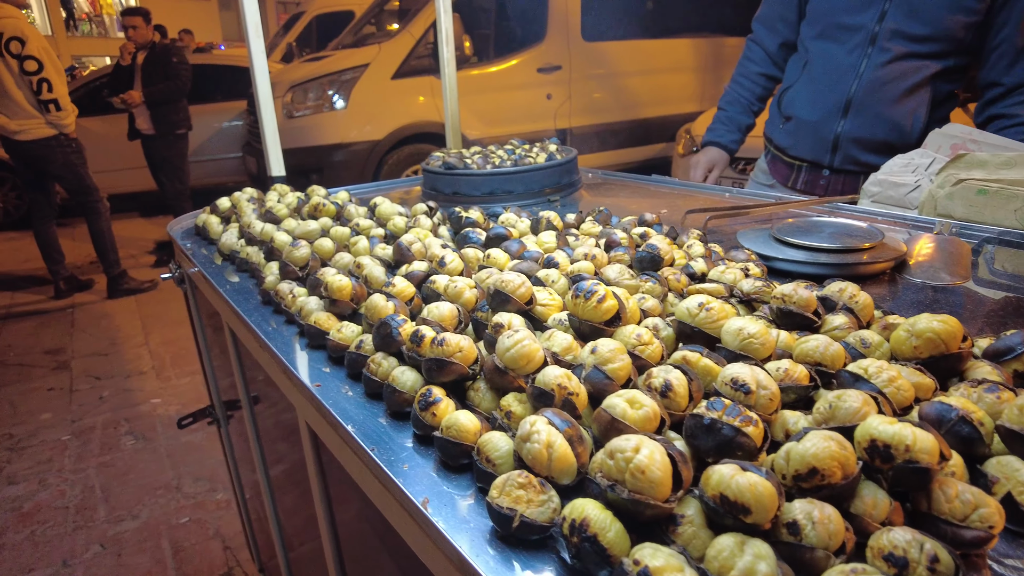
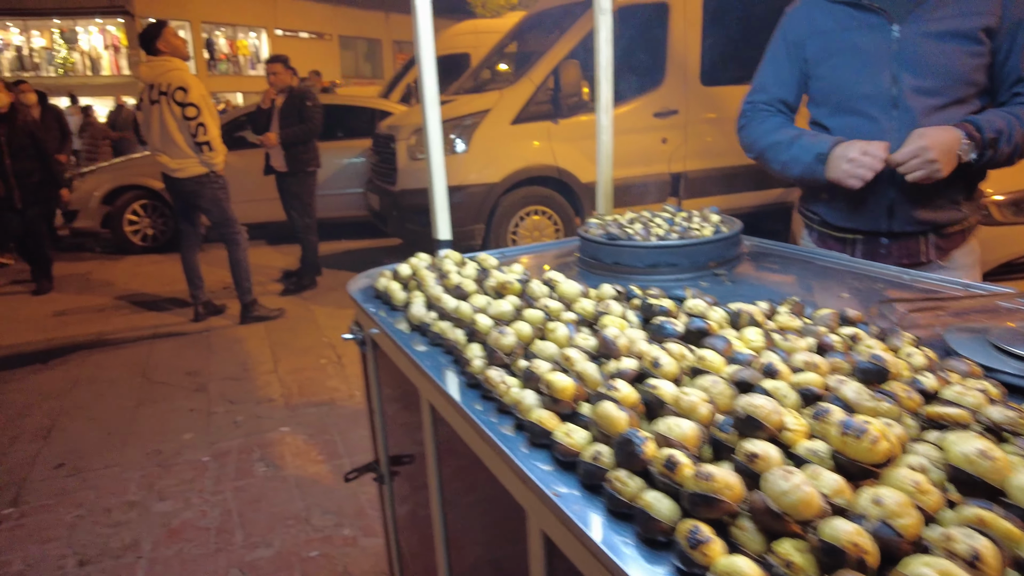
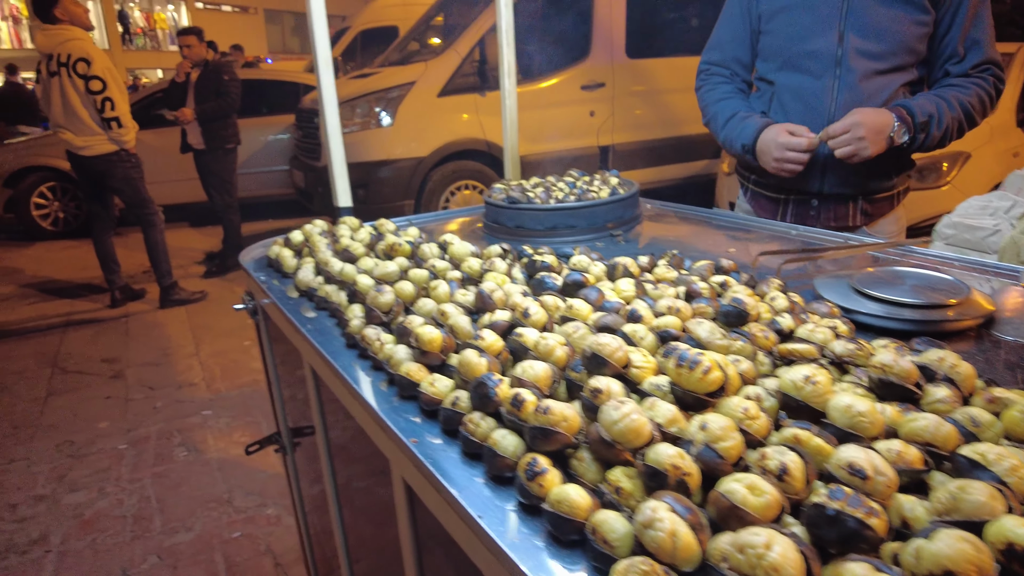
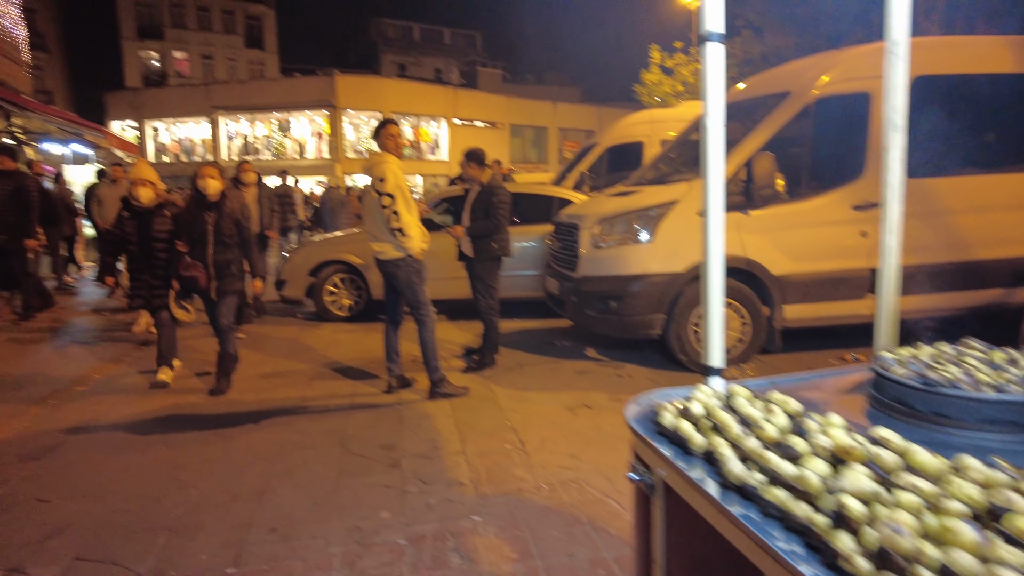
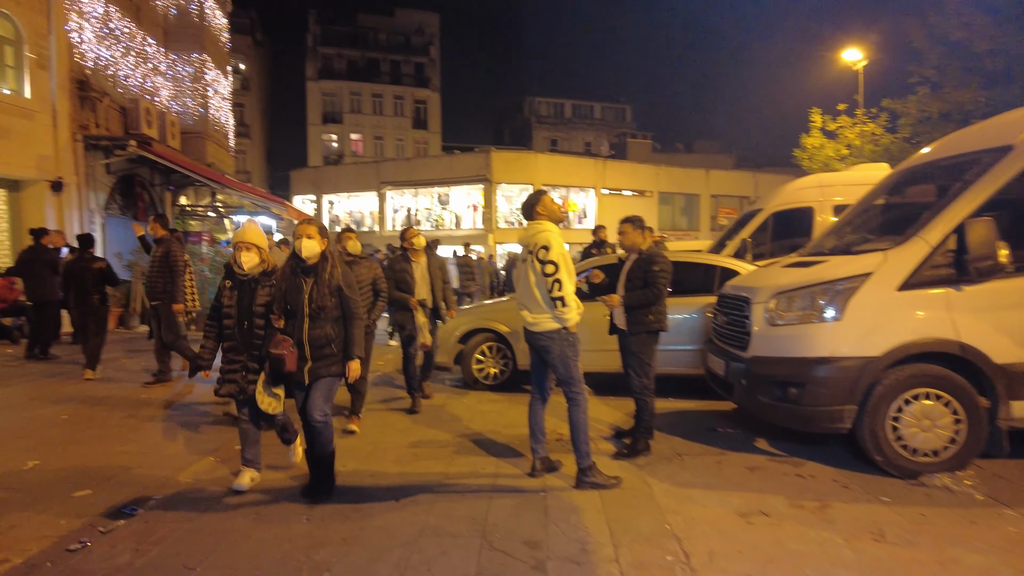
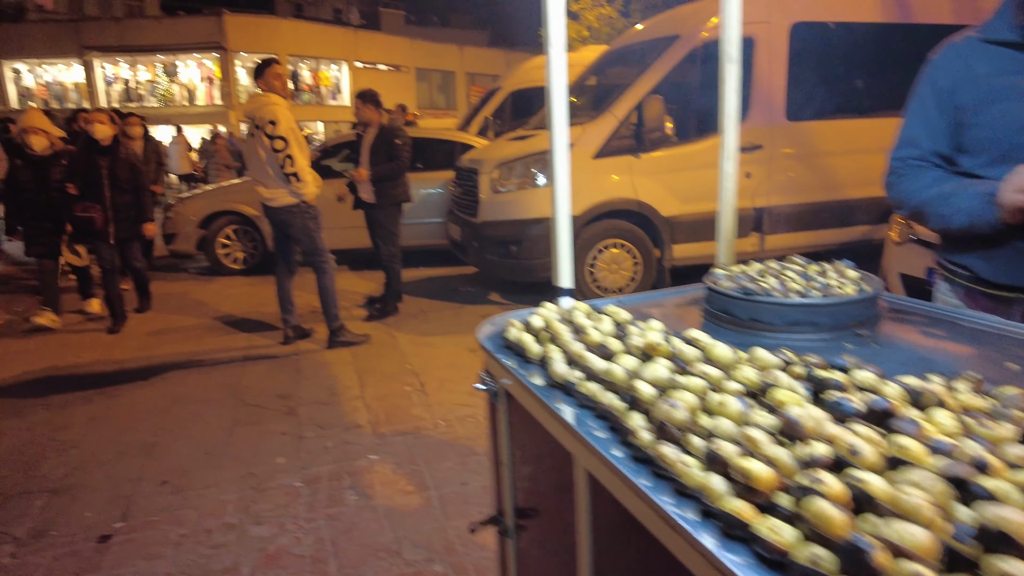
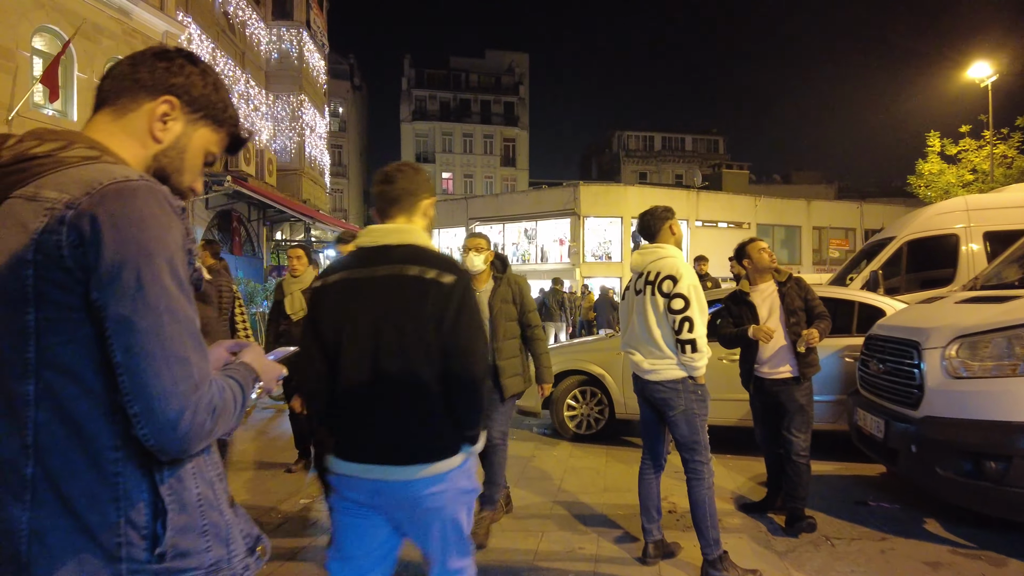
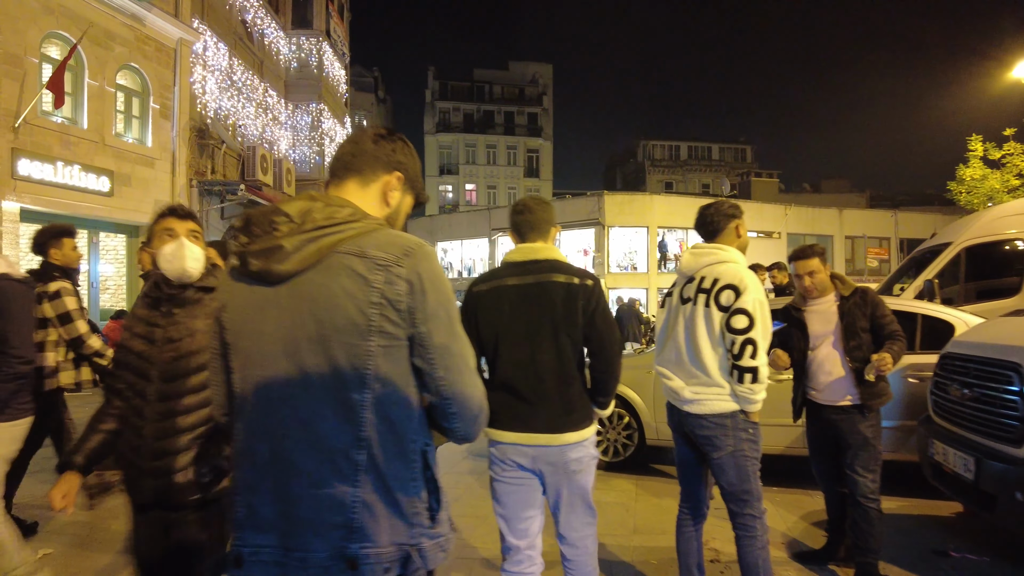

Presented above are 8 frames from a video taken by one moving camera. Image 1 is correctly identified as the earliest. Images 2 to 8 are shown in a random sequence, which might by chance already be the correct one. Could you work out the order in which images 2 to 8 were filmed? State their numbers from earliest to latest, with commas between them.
3, 2, 6, 4, 5, 7, 8
